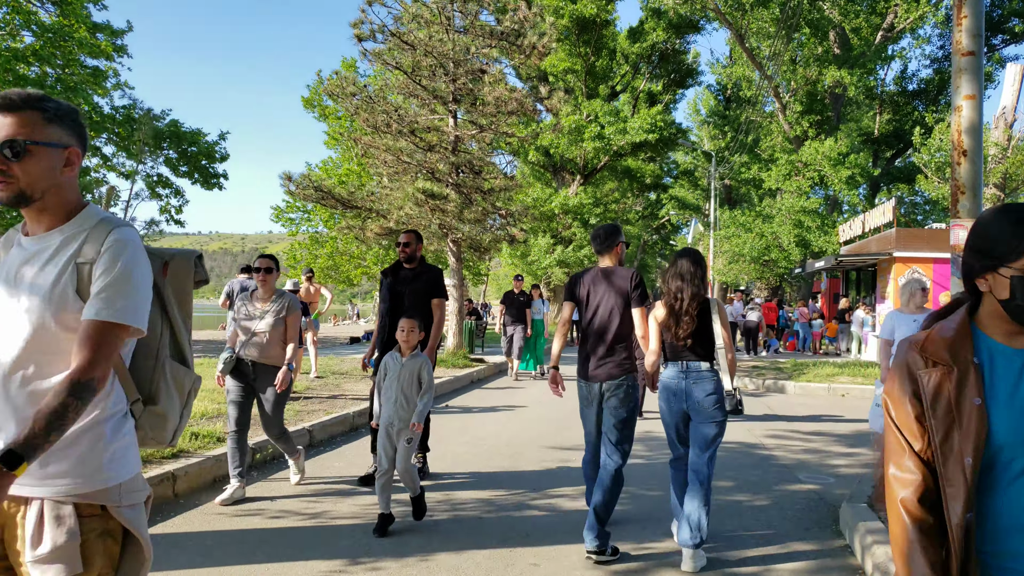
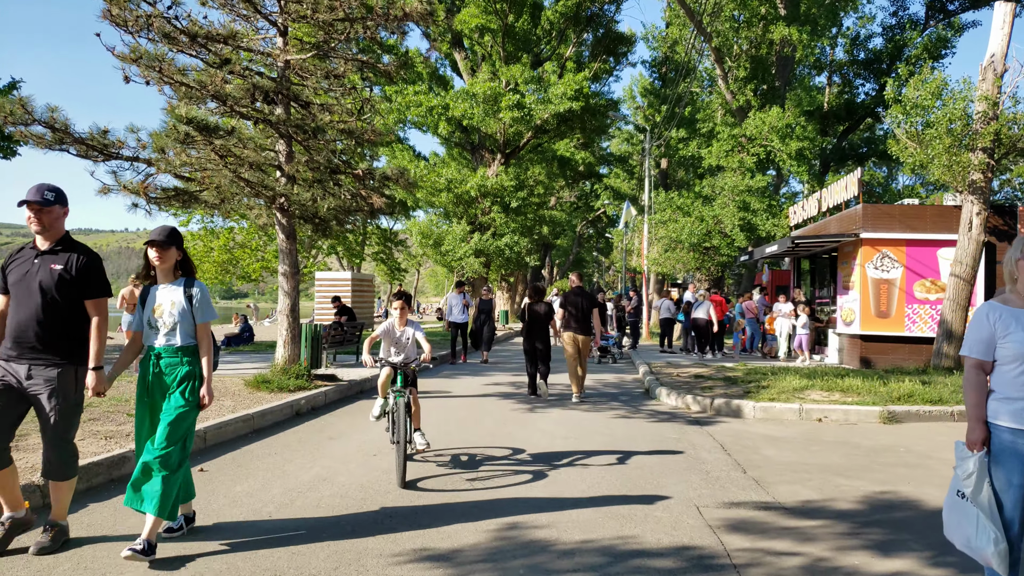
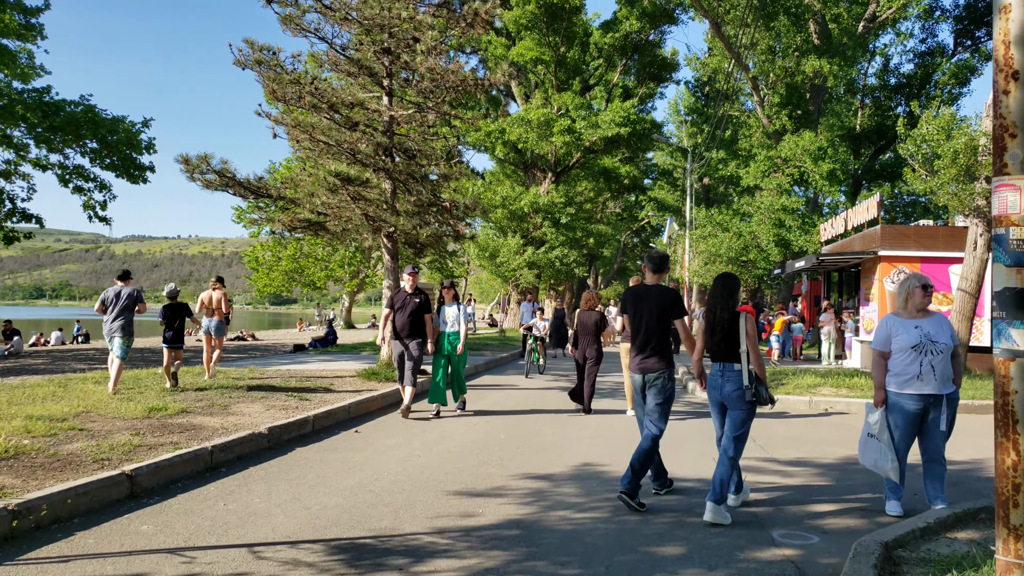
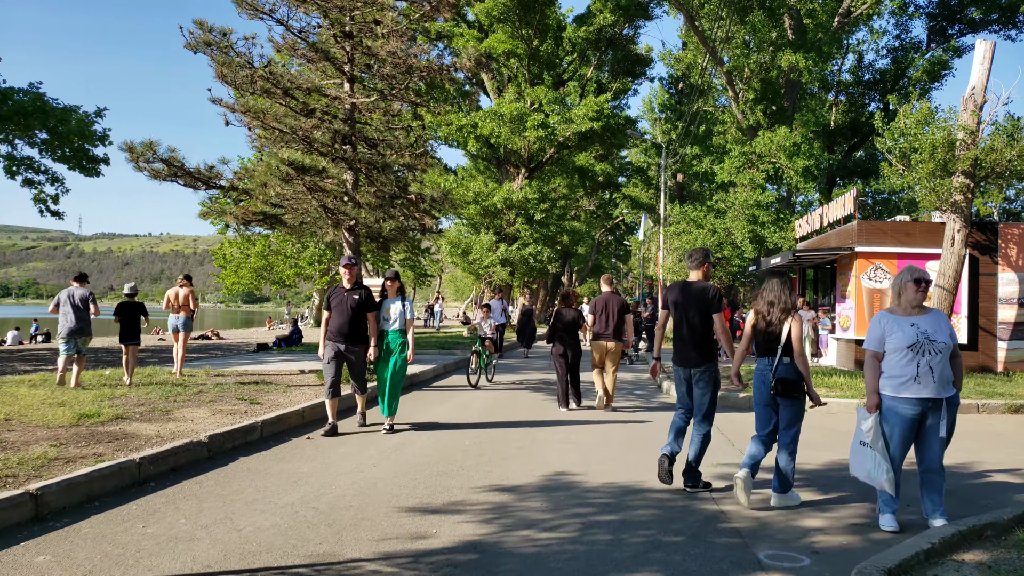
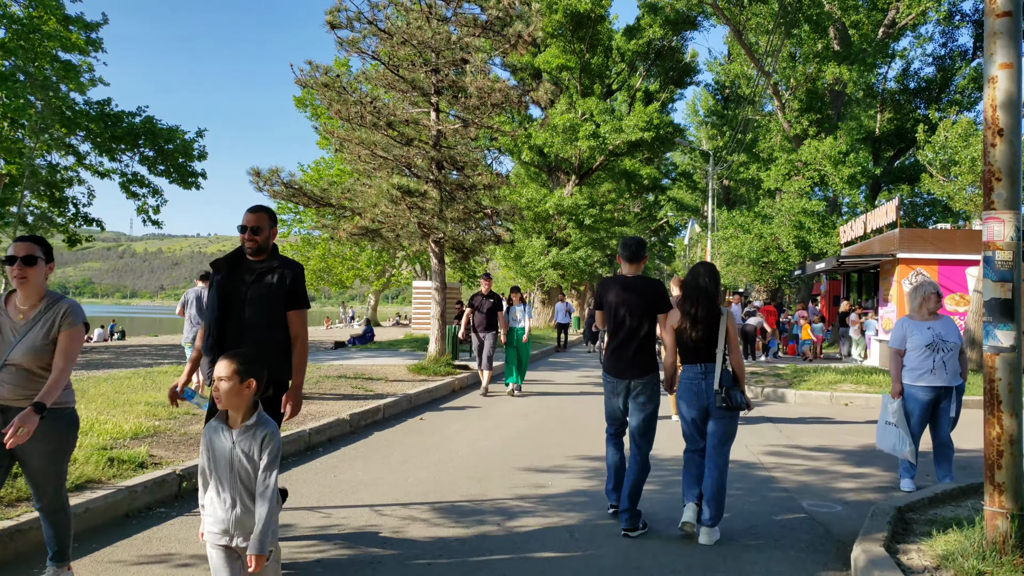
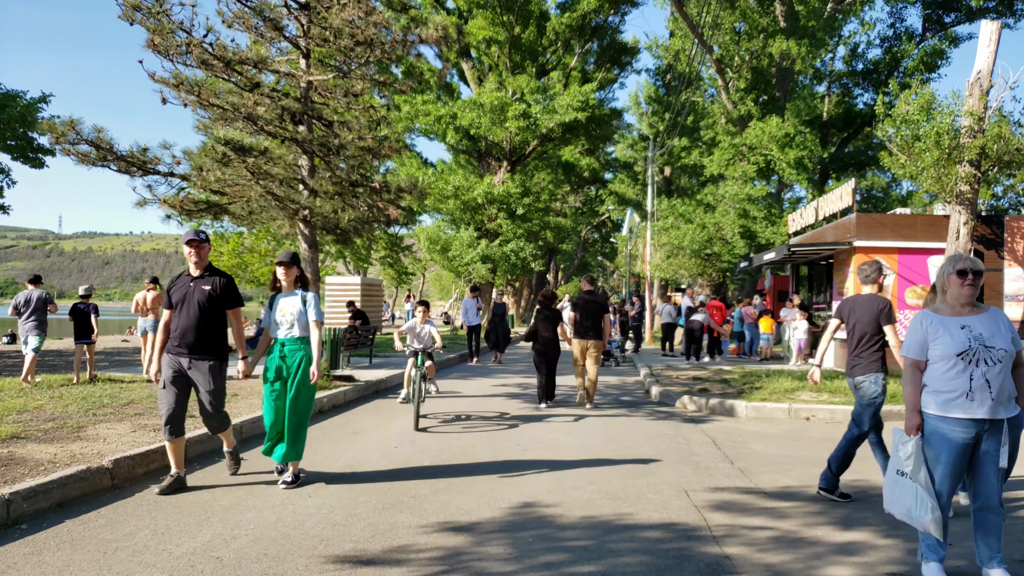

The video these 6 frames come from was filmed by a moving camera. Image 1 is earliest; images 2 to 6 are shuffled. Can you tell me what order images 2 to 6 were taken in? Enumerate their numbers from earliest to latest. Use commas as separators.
5, 3, 4, 6, 2
